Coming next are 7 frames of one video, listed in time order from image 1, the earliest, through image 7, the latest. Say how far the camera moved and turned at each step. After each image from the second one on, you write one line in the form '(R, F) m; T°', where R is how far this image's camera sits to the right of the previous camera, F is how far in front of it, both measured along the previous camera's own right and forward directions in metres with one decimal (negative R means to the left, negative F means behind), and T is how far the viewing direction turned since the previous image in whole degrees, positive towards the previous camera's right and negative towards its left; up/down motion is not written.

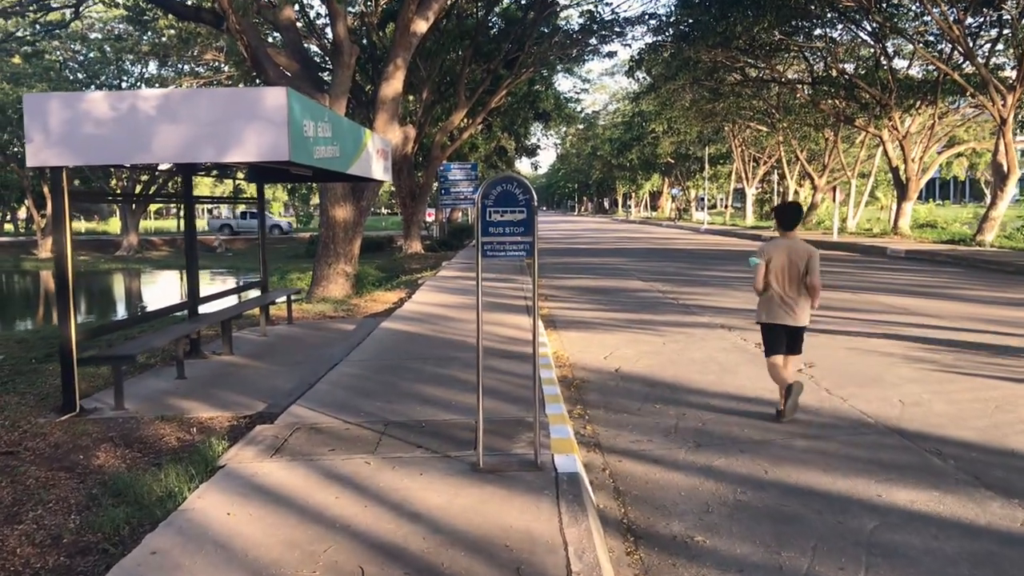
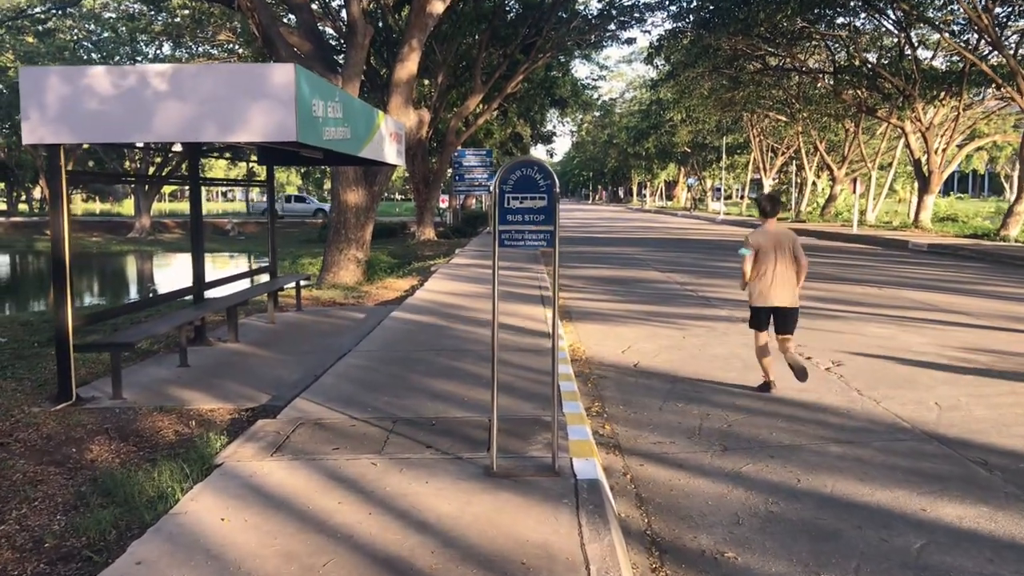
(0.0, +0.3) m; -1°
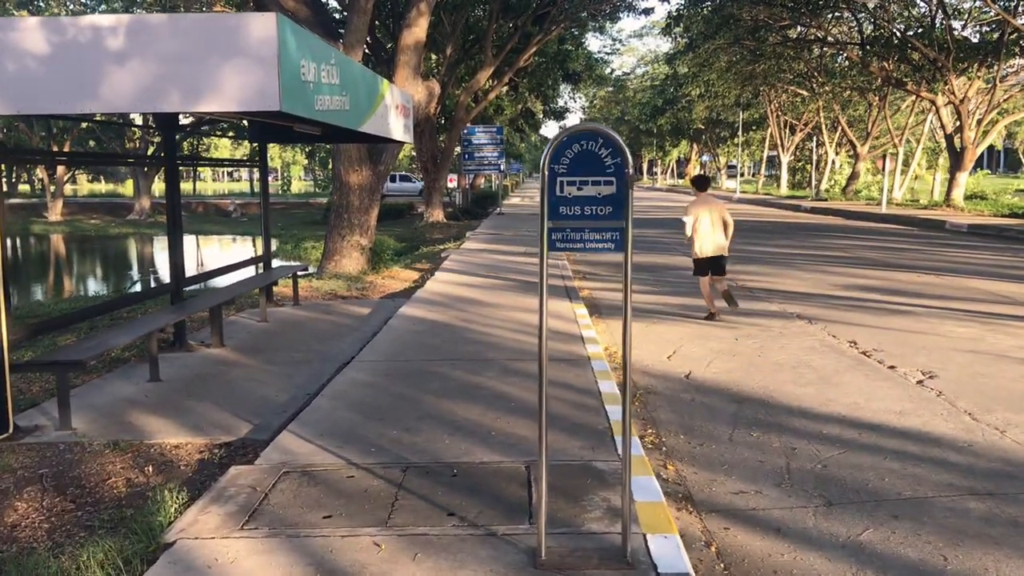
(-0.2, +1.3) m; 0°
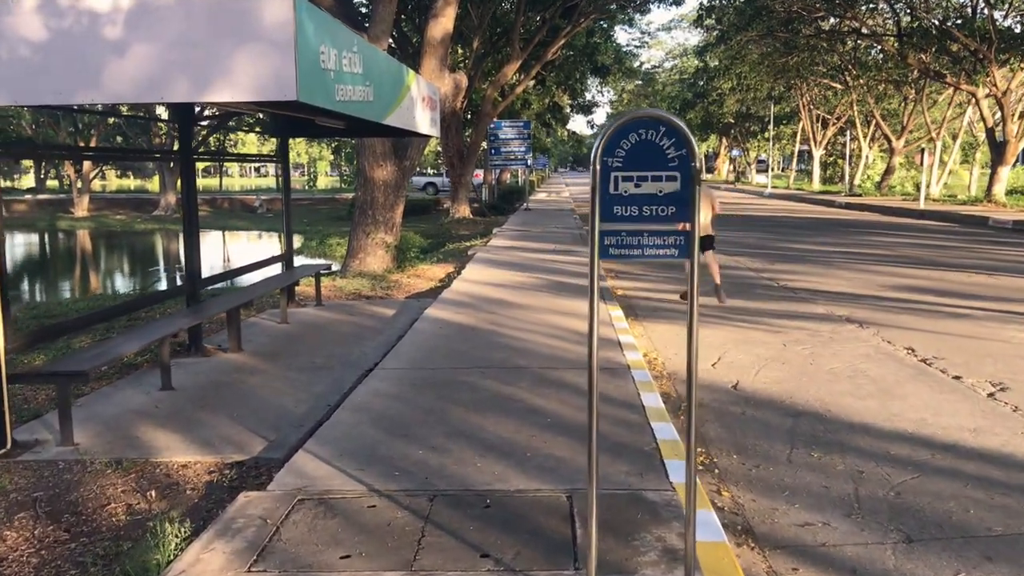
(-0.1, +0.5) m; -1°
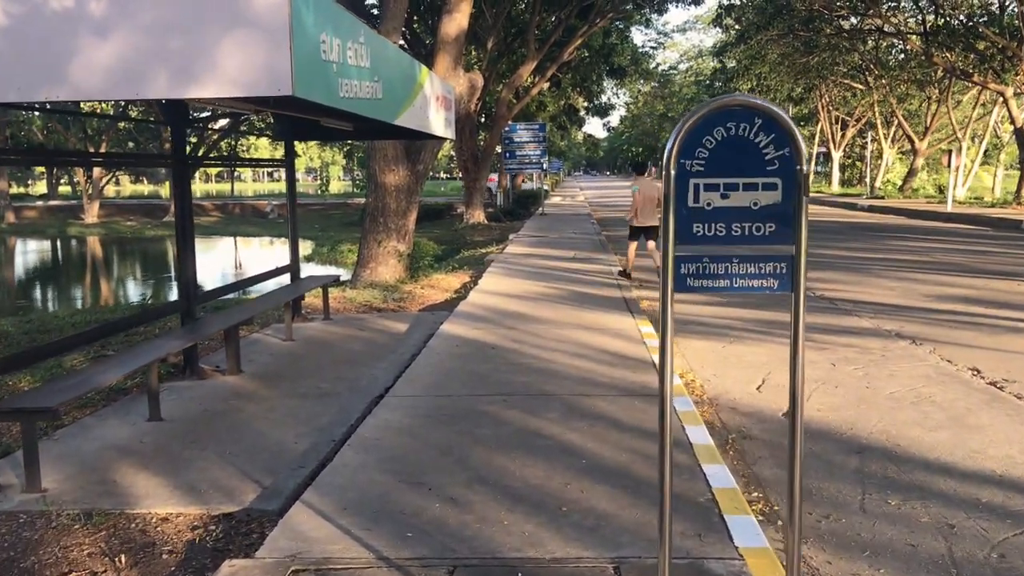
(-0.1, +0.7) m; -1°
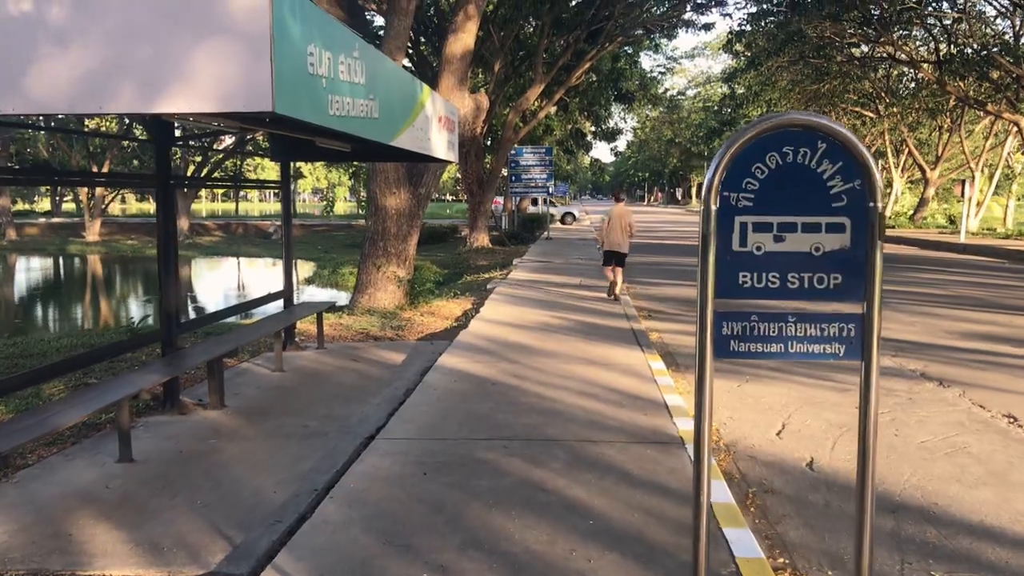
(0.0, +0.4) m; 0°
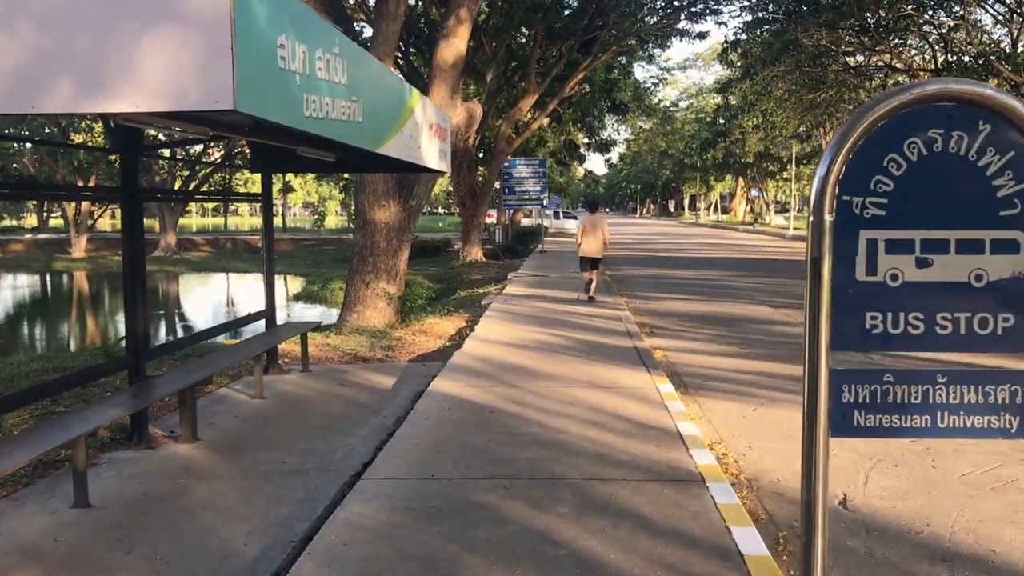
(0.0, +0.5) m; 0°
